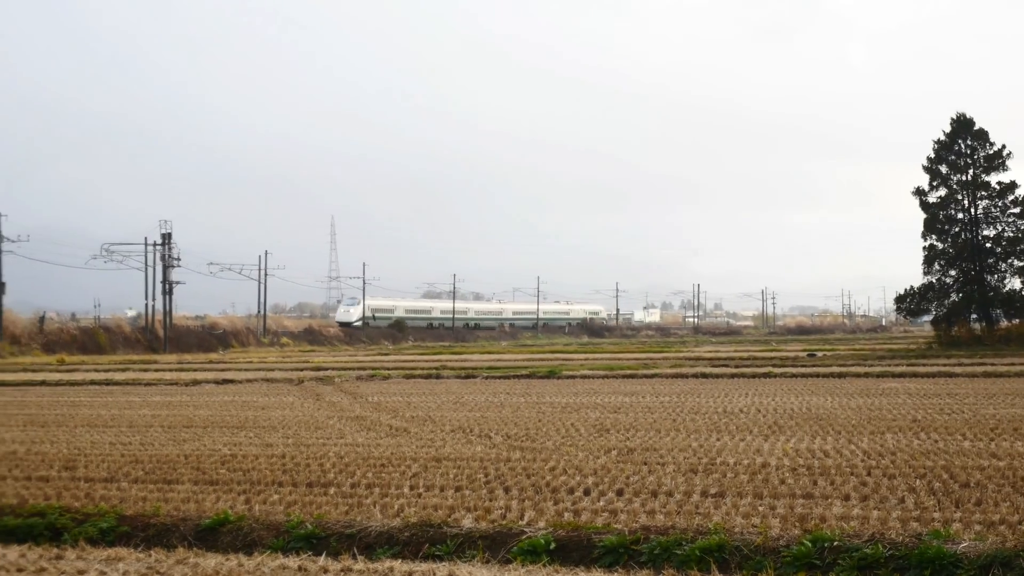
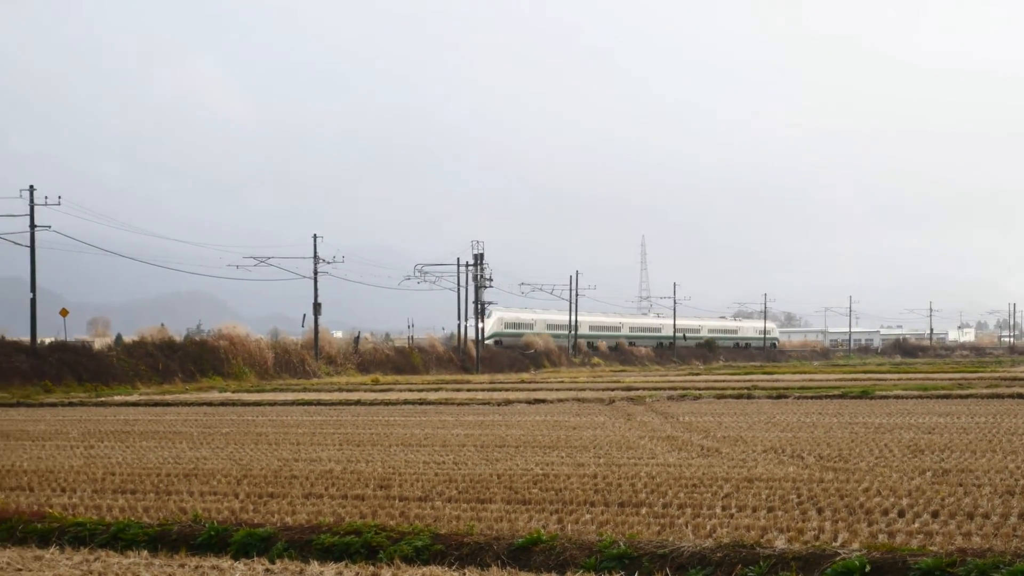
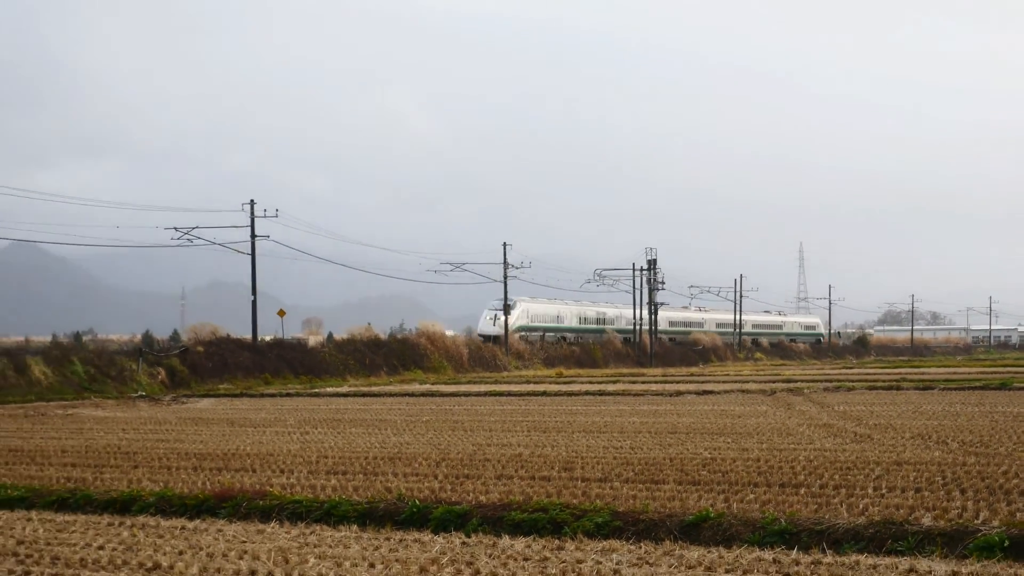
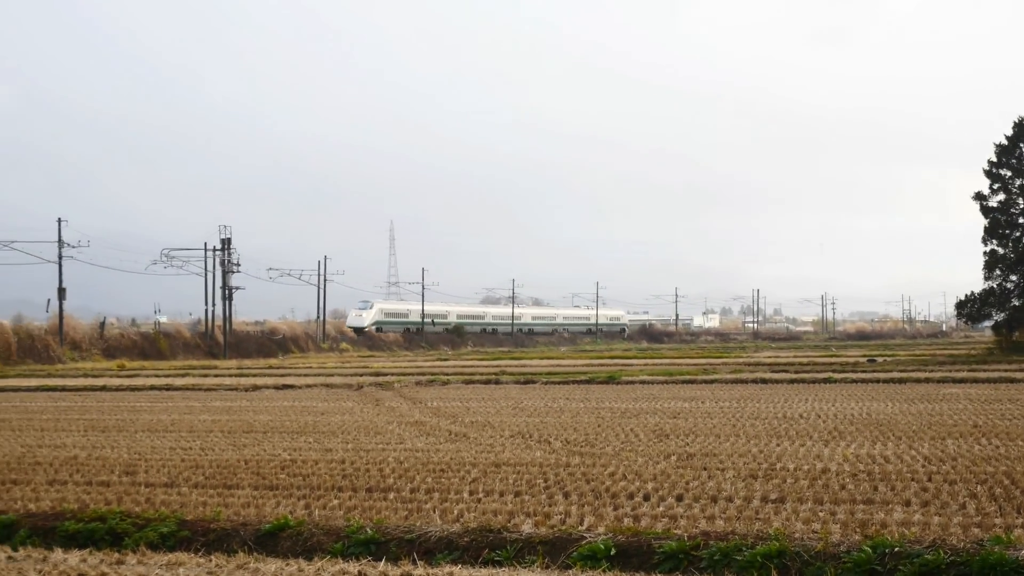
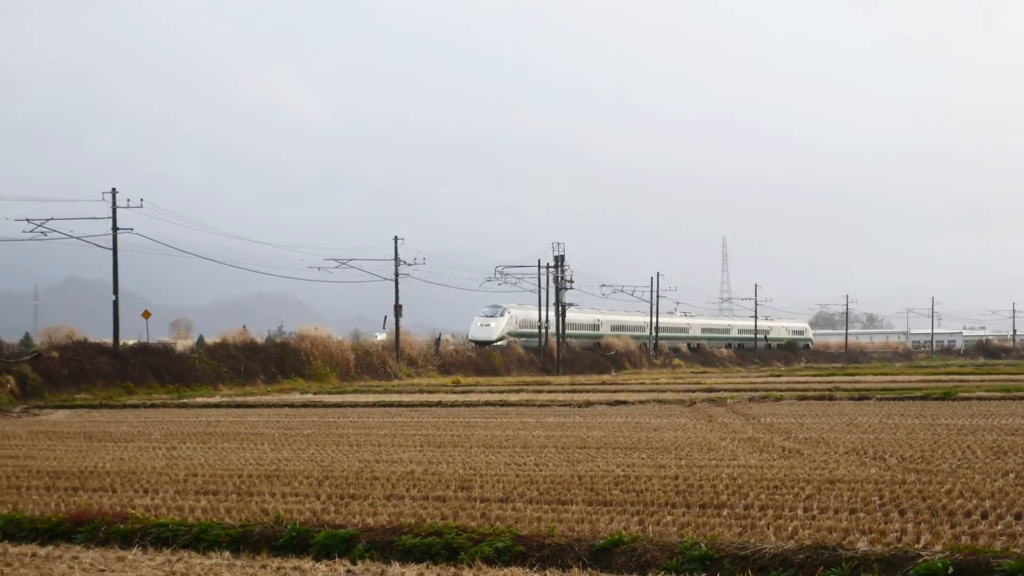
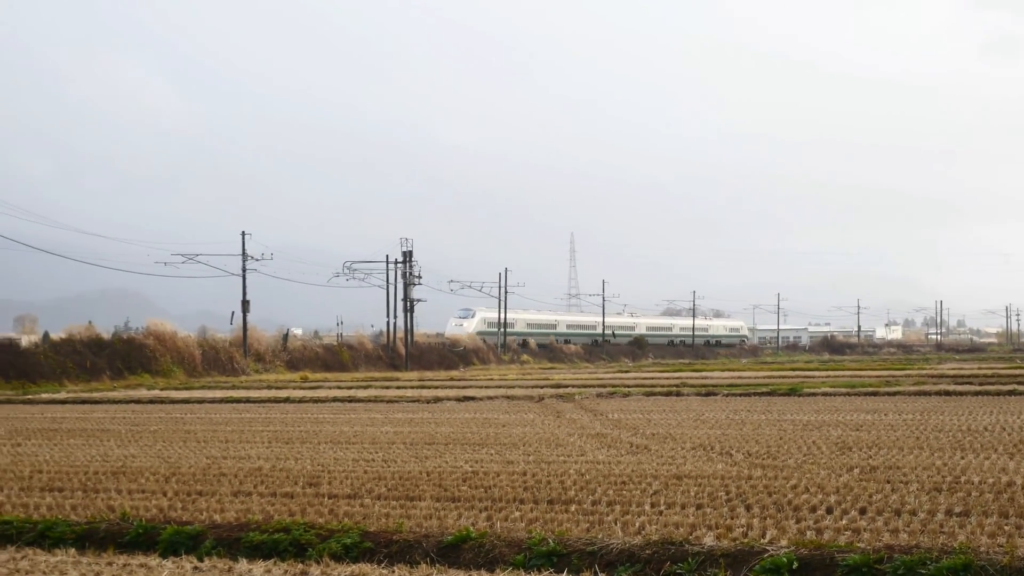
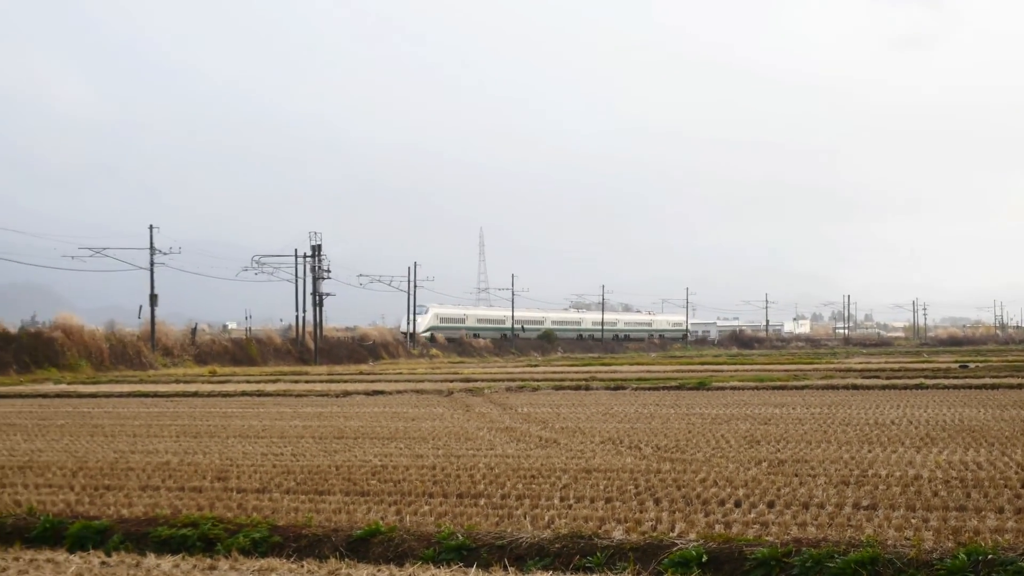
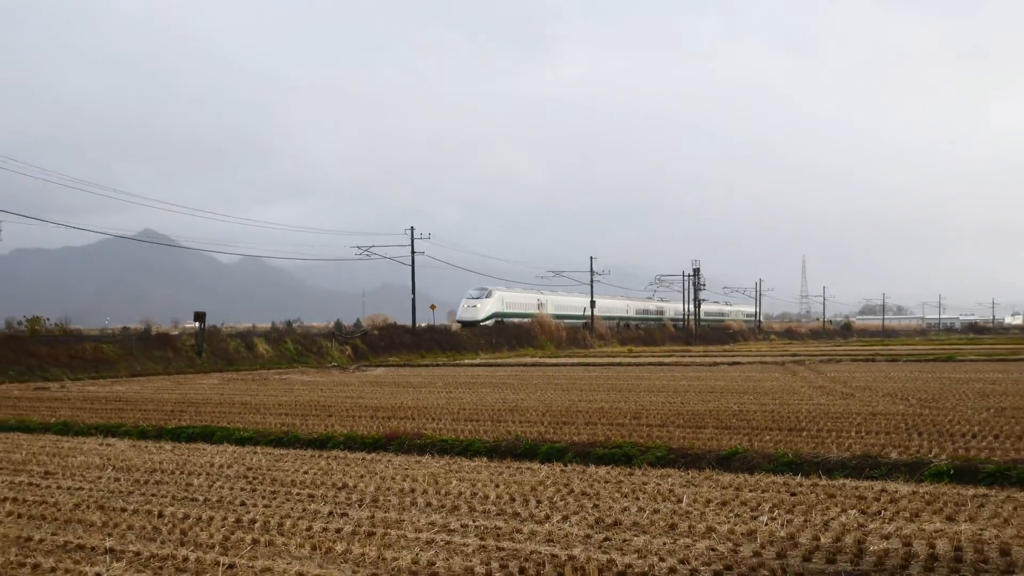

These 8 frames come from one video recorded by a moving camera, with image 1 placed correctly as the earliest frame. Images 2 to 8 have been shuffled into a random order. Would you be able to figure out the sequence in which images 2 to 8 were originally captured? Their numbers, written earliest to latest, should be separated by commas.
4, 7, 6, 2, 5, 3, 8
